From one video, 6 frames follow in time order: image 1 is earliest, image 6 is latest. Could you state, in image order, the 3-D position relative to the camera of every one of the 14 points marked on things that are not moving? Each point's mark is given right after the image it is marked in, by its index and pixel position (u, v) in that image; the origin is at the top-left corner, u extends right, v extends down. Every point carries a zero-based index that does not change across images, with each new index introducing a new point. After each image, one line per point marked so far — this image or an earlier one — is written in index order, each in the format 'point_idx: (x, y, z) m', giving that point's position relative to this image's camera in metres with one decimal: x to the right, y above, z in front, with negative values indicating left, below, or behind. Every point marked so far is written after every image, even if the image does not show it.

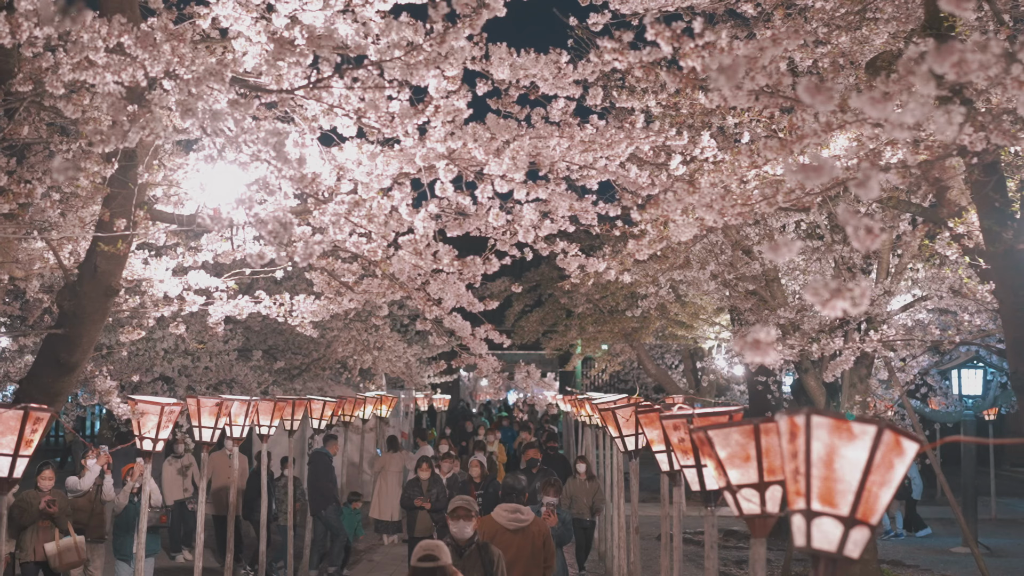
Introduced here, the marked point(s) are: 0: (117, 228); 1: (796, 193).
0: (-3.1, +0.5, +8.0) m
1: (+2.1, +0.7, +7.4) m
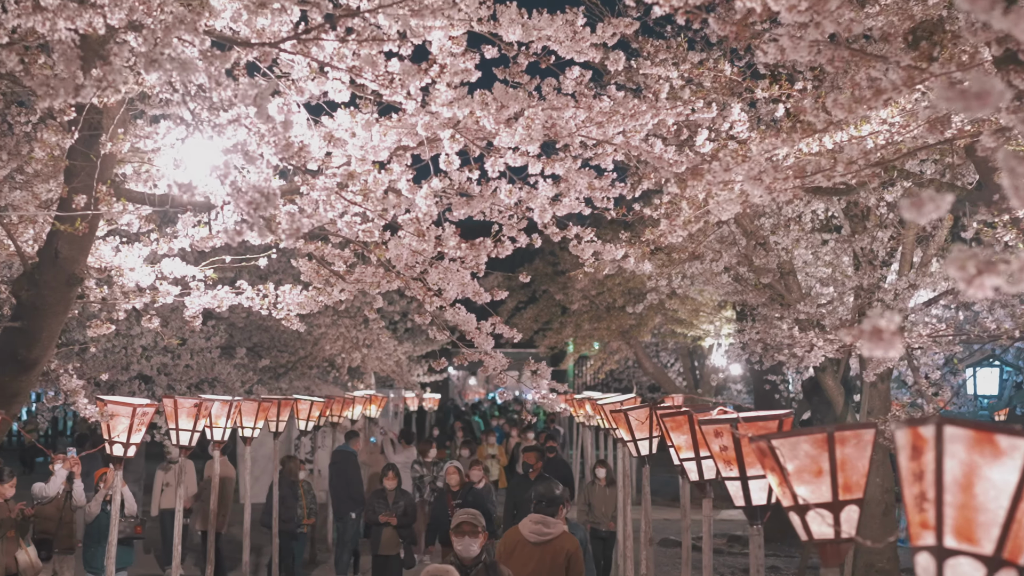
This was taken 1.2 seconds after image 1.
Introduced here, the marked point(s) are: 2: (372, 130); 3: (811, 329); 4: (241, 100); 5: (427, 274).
0: (-3.0, +0.6, +7.0) m
1: (+2.2, +0.8, +6.5) m
2: (-1.0, +1.1, +7.0) m
3: (+4.1, -0.6, +14.0) m
4: (-1.5, +1.0, +5.6) m
5: (-0.7, +0.1, +8.5) m
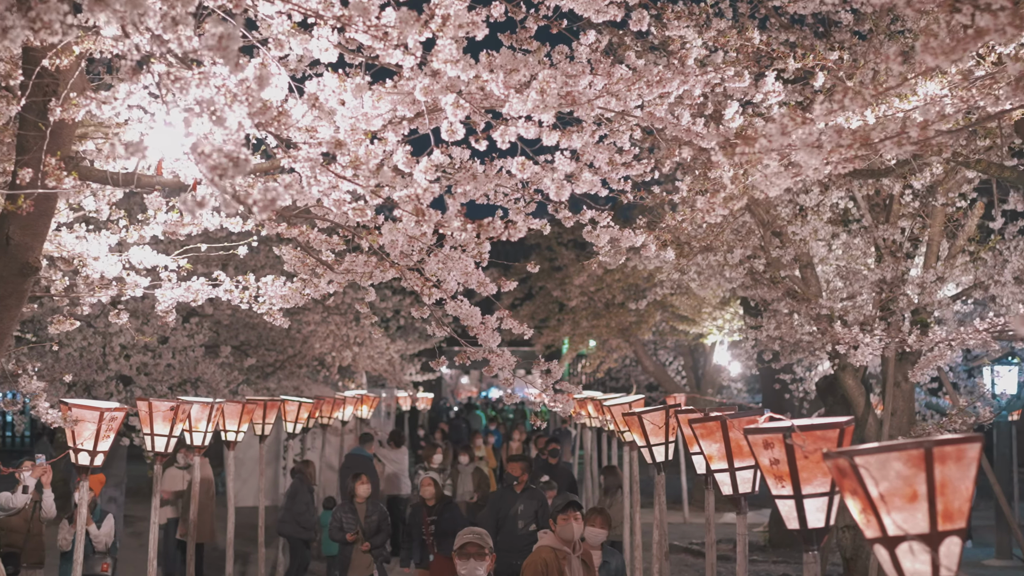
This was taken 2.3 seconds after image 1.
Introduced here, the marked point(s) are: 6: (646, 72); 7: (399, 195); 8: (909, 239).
0: (-2.9, +0.6, +6.1) m
1: (+2.3, +0.9, +5.6) m
2: (-0.9, +1.1, +6.1) m
3: (+4.1, -0.5, +13.1) m
4: (-1.4, +1.1, +4.7) m
5: (-0.6, +0.2, +7.6) m
6: (+0.9, +1.5, +7.0) m
7: (-0.7, +0.5, +5.9) m
8: (+5.2, +0.6, +13.3) m
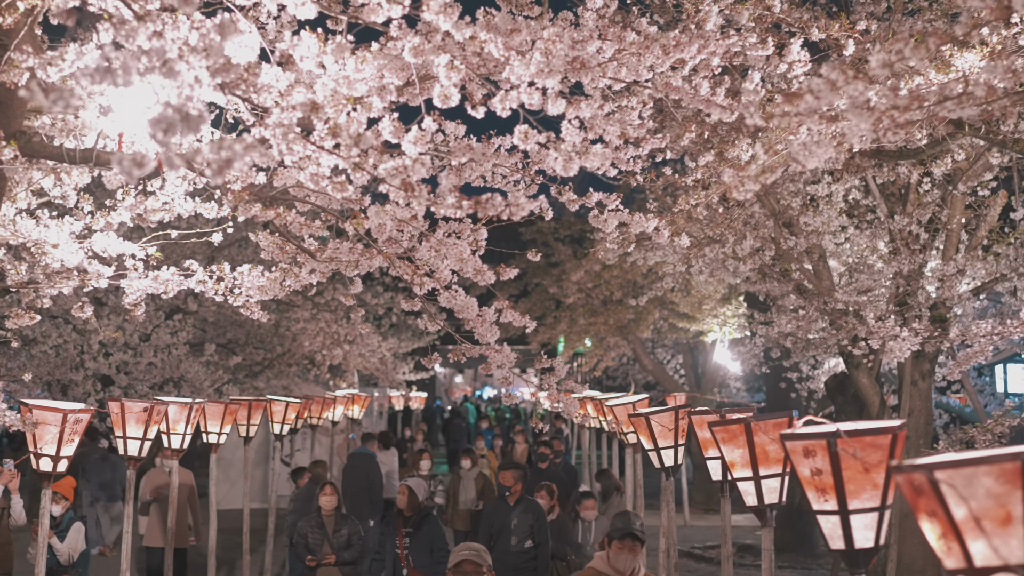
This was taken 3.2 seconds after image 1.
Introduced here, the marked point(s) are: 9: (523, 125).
0: (-2.9, +0.7, +5.4) m
1: (+2.3, +0.9, +4.9) m
2: (-0.9, +1.2, +5.4) m
3: (+4.1, -0.4, +12.4) m
4: (-1.4, +1.1, +4.0) m
5: (-0.6, +0.3, +6.9) m
6: (+0.9, +1.5, +6.3) m
7: (-0.6, +0.6, +5.2) m
8: (+5.1, +0.7, +12.6) m
9: (+0.1, +0.9, +5.3) m
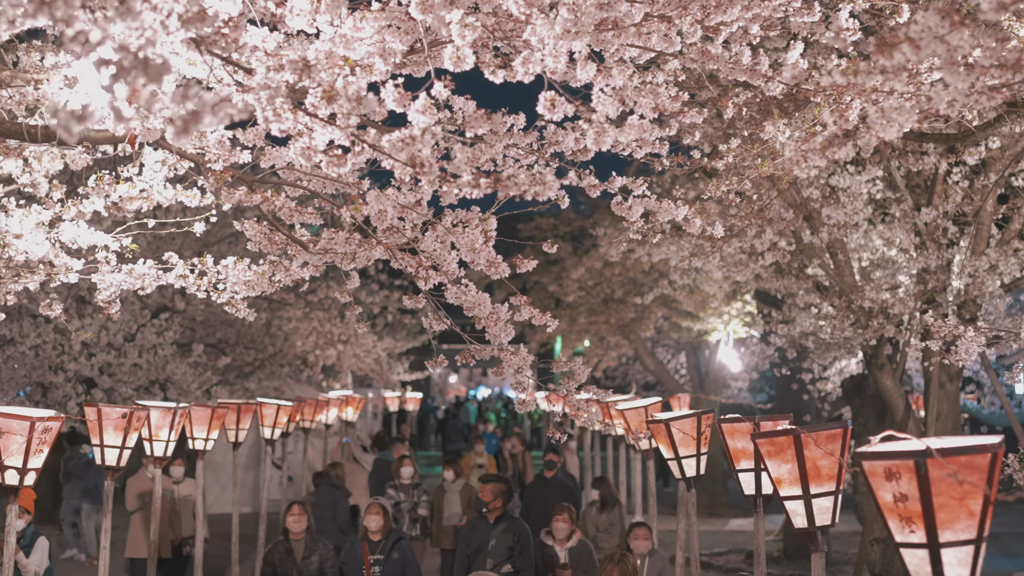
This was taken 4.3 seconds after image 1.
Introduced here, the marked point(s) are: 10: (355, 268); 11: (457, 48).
0: (-2.8, +0.7, +4.7) m
1: (+2.4, +1.0, +4.2) m
2: (-0.8, +1.3, +4.7) m
3: (+4.1, -0.4, +11.7) m
4: (-1.3, +1.2, +3.2) m
5: (-0.6, +0.3, +6.1) m
6: (+1.0, +1.6, +5.6) m
7: (-0.5, +0.7, +4.5) m
8: (+5.2, +0.8, +11.9) m
9: (+0.2, +0.9, +4.6) m
10: (-1.0, +0.1, +6.5) m
11: (-0.3, +1.1, +4.7) m
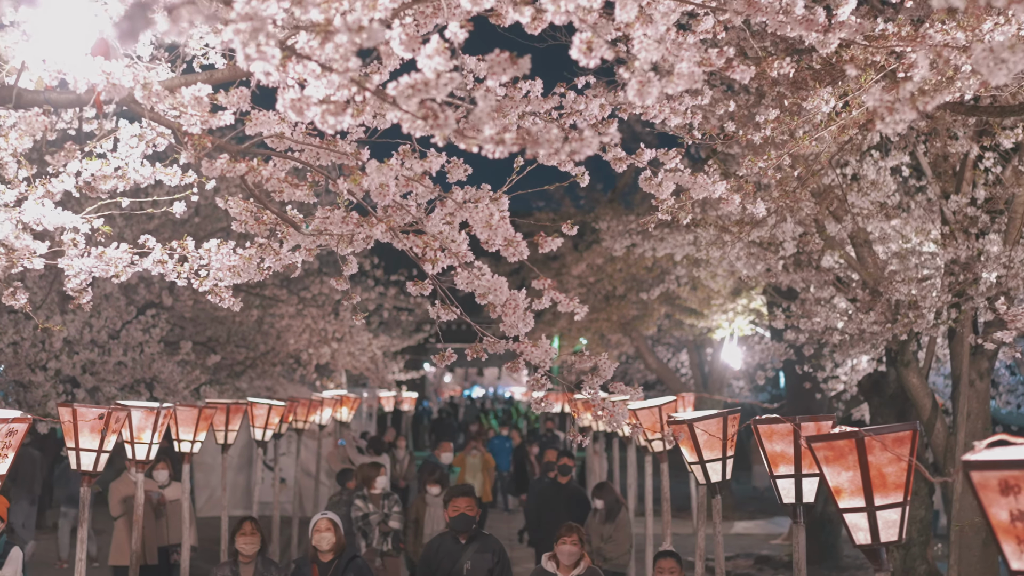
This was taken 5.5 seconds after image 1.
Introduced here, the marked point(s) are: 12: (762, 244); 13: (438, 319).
0: (-2.7, +0.8, +4.0) m
1: (+2.5, +1.1, +3.5) m
2: (-0.7, +1.3, +4.0) m
3: (+4.2, -0.3, +11.1) m
4: (-1.2, +1.3, +2.5) m
5: (-0.5, +0.4, +5.5) m
6: (+1.1, +1.7, +4.9) m
7: (-0.4, +0.7, +3.8) m
8: (+5.3, +0.8, +11.3) m
9: (+0.3, +1.0, +3.9) m
10: (-0.9, +0.2, +5.8) m
11: (-0.1, +1.2, +4.0) m
12: (+3.2, +0.6, +12.9) m
13: (-0.4, -0.2, +6.1) m
